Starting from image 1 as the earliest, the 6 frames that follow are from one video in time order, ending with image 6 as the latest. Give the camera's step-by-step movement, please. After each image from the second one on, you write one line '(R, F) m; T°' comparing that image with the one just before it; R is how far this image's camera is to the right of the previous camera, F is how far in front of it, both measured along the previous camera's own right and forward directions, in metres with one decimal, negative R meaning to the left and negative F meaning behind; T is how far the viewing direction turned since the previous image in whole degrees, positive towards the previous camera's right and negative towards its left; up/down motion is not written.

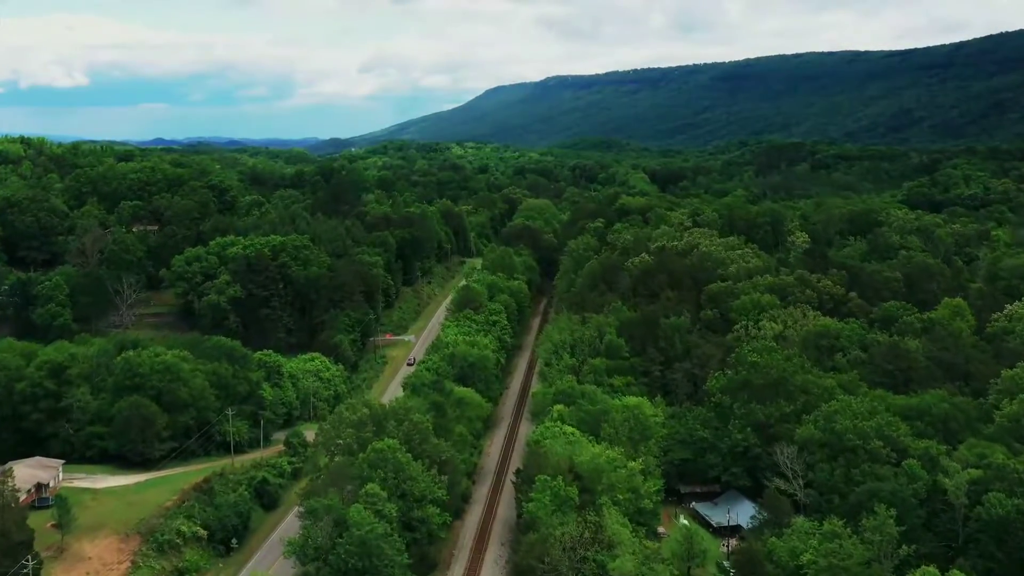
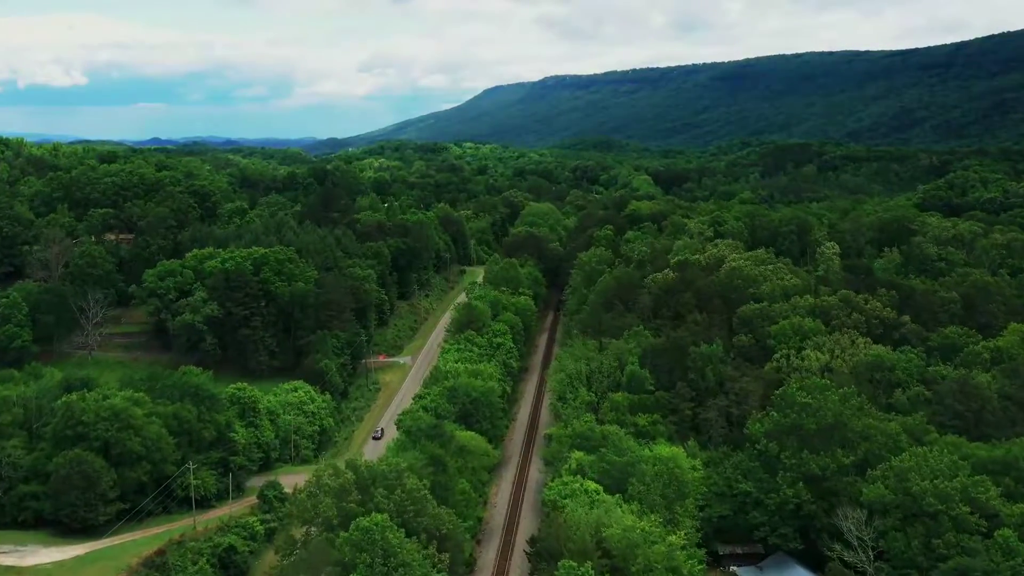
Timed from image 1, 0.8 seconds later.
(-0.6, +7.7) m; 0°
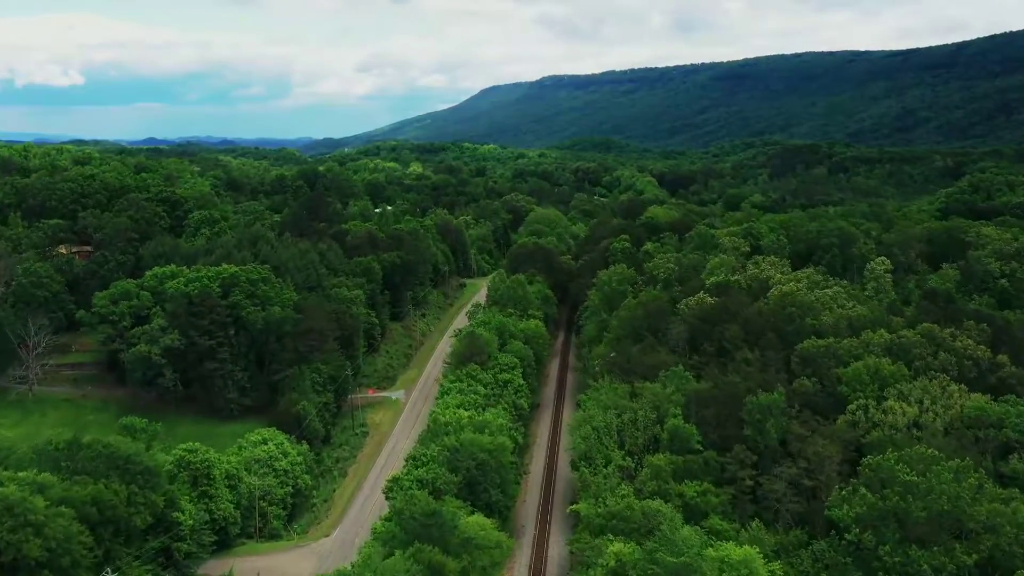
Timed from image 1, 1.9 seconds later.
(-0.7, +10.3) m; 0°
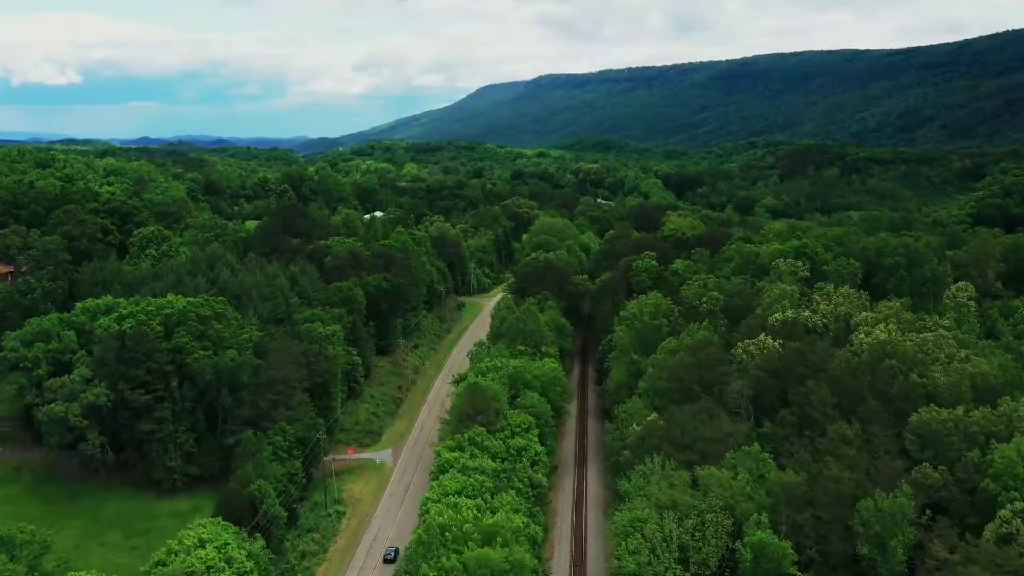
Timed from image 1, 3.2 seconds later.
(-0.8, +12.7) m; 0°
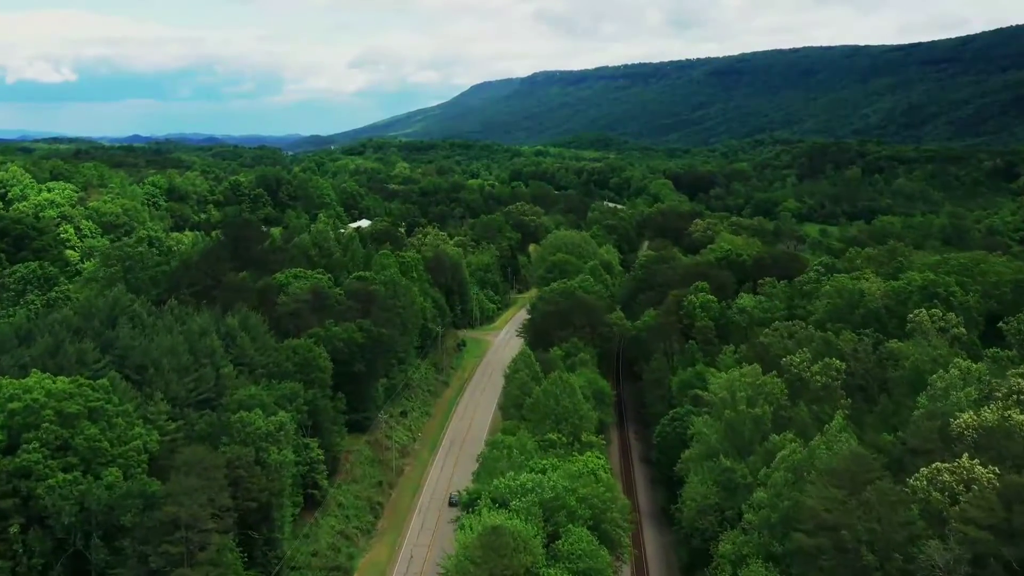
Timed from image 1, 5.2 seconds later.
(-1.3, +18.5) m; 0°
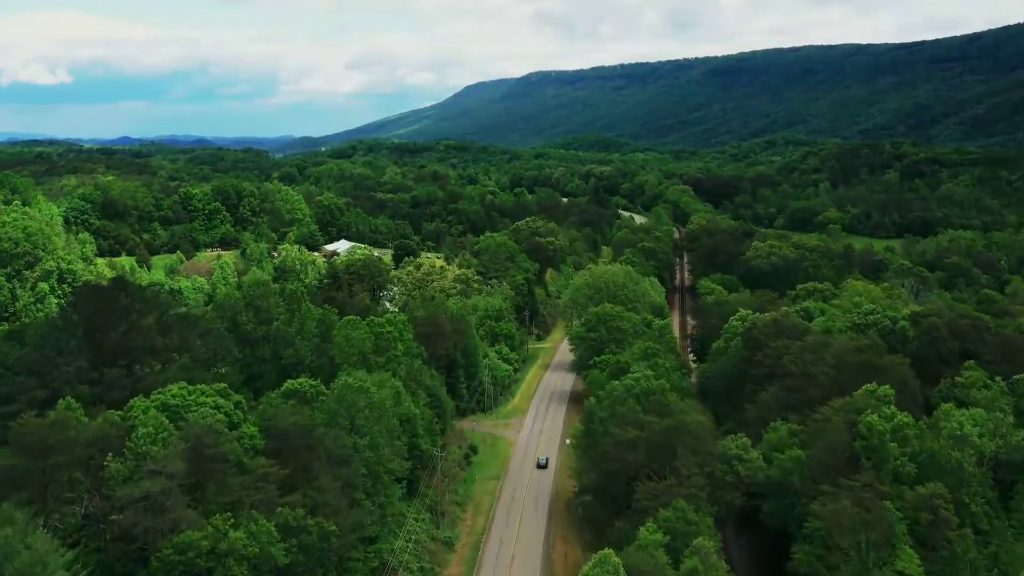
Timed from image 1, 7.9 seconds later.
(-1.8, +25.8) m; 0°
